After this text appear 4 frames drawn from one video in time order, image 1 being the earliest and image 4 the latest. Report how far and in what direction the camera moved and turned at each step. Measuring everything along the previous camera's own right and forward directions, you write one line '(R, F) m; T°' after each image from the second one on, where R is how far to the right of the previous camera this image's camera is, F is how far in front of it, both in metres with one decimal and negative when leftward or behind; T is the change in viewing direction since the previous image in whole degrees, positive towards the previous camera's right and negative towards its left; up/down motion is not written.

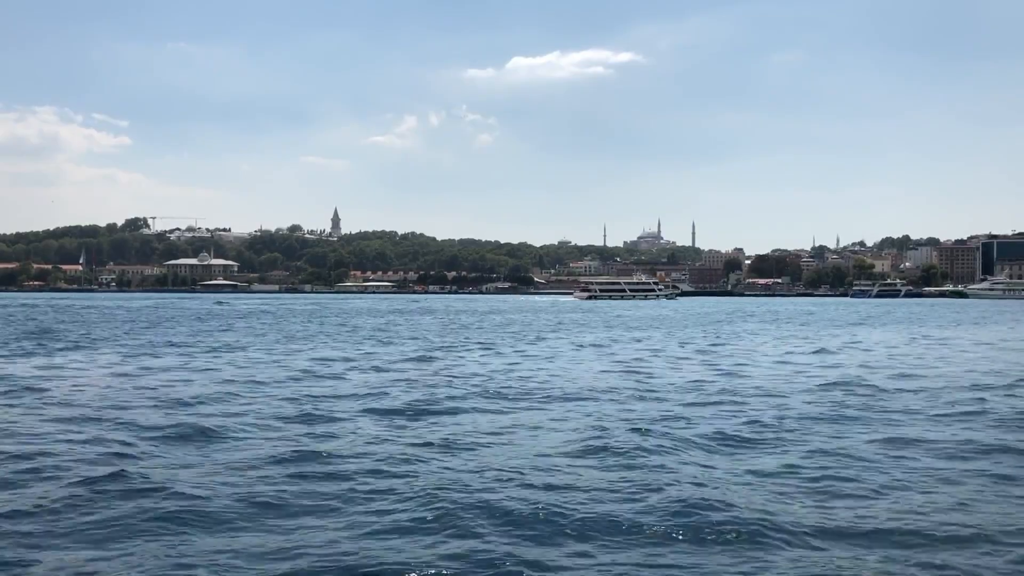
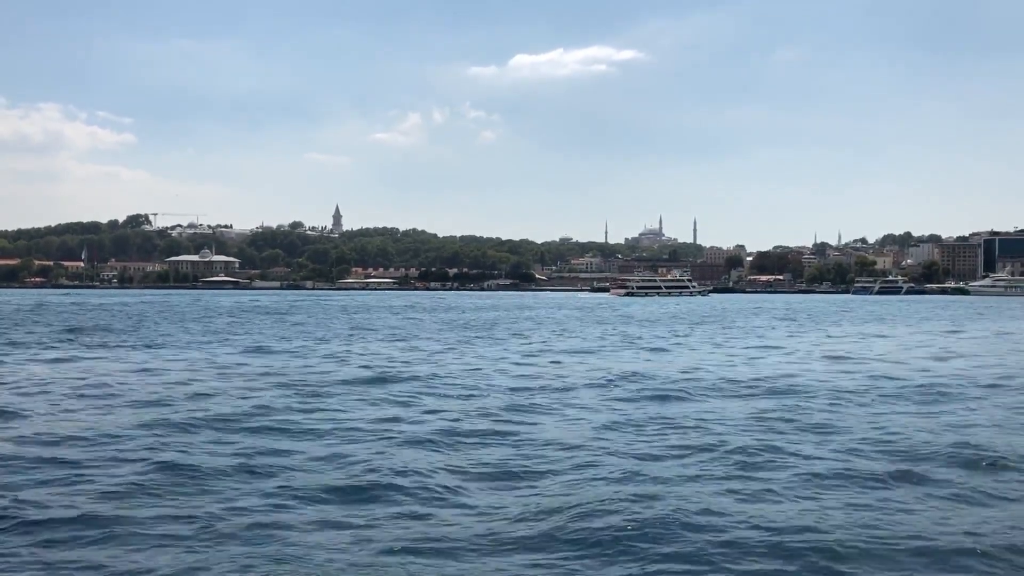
(-0.4, -0.4) m; 0°
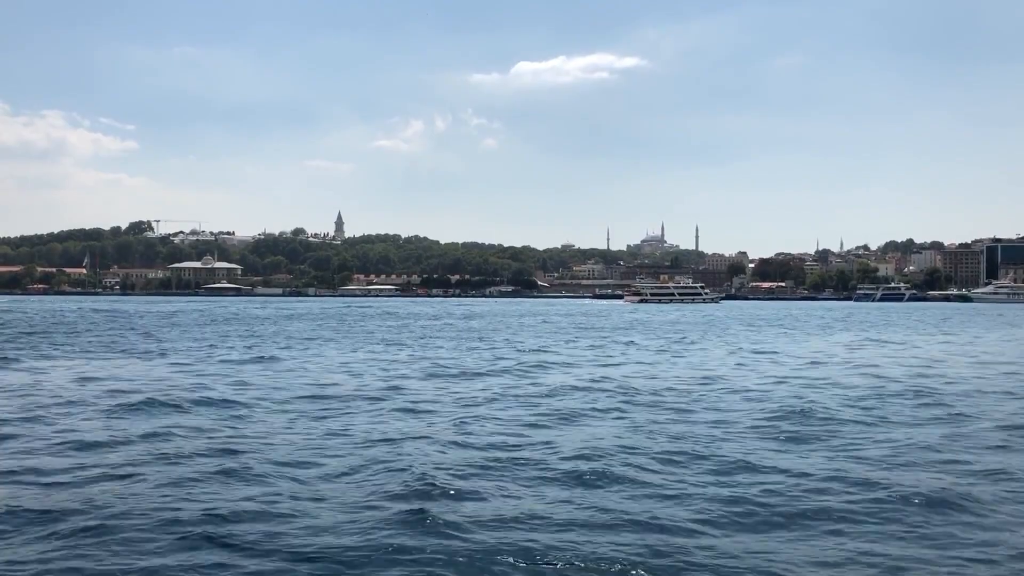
(-0.5, -0.3) m; 0°
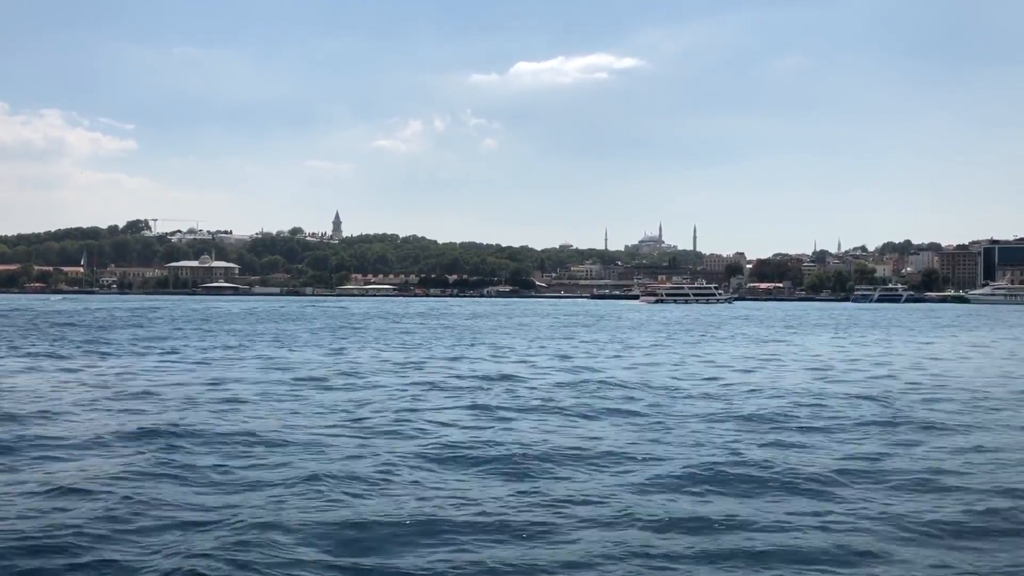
(+0.9, +0.7) m; 0°
